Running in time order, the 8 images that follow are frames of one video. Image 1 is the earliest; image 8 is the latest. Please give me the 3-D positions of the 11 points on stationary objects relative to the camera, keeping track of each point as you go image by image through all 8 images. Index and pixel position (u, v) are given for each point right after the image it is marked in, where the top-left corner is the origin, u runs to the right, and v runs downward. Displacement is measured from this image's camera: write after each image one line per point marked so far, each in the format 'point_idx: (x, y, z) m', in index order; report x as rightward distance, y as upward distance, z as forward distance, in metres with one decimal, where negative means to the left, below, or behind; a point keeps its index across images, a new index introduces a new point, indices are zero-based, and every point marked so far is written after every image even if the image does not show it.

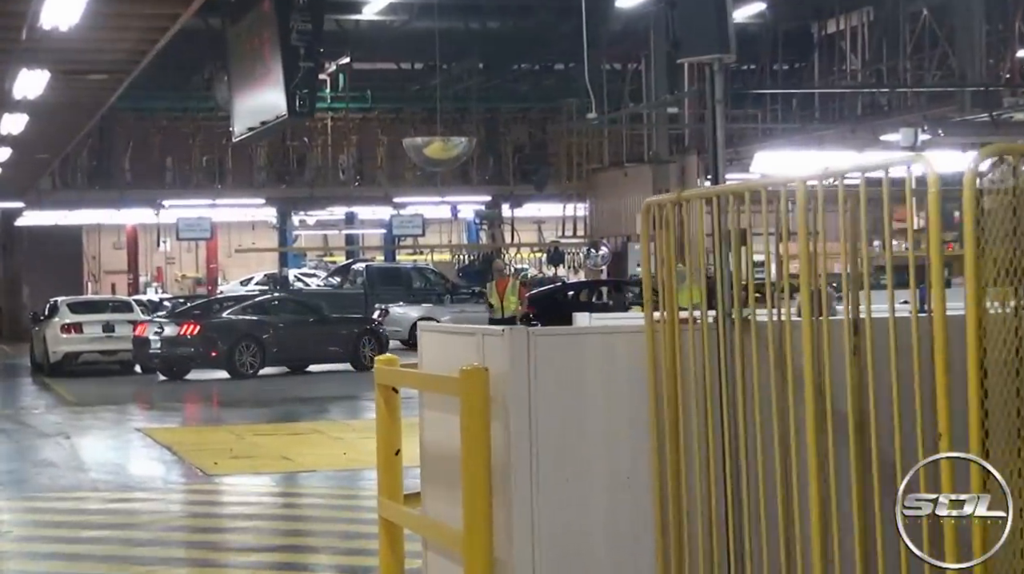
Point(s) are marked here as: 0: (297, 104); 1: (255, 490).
0: (-1.9, +1.6, +15.6) m
1: (-2.2, -1.6, +14.2) m
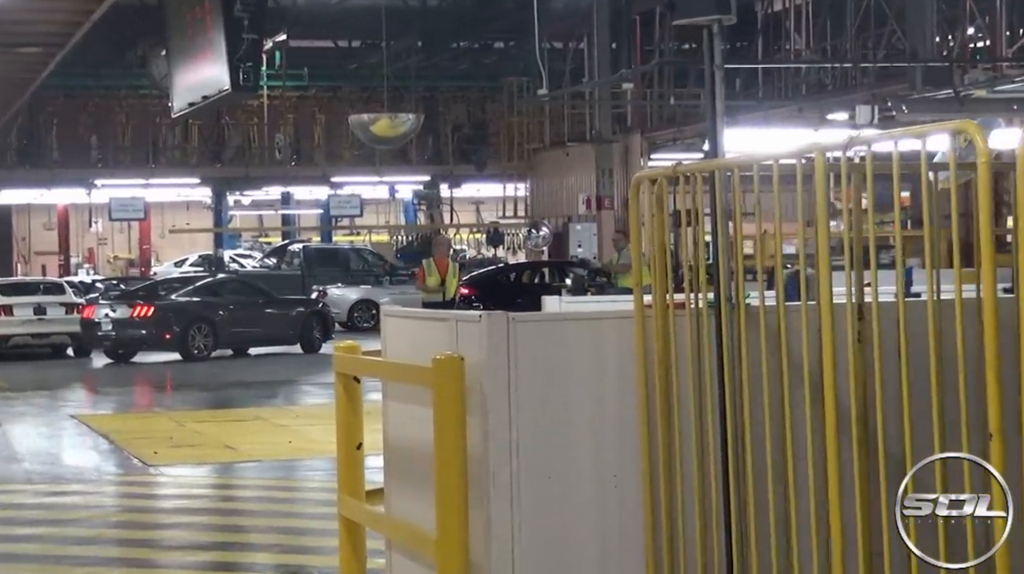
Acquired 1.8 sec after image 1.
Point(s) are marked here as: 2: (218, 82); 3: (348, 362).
0: (-2.3, +1.7, +14.9) m
1: (-2.5, -1.5, +13.5) m
2: (-2.6, +1.8, +15.7) m
3: (-0.7, -0.3, +7.9) m
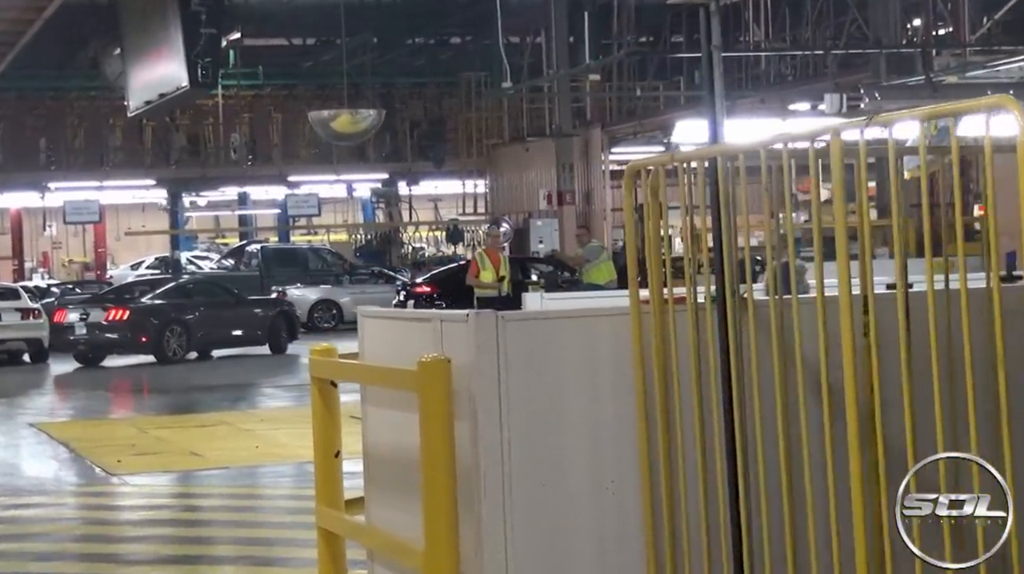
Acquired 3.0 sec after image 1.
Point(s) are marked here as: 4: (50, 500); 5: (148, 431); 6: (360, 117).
0: (-2.5, +1.7, +14.5) m
1: (-2.7, -1.5, +13.2) m
2: (-2.9, +1.8, +15.3) m
3: (-0.8, -0.3, +7.6) m
4: (-3.3, -1.5, +12.9) m
5: (-3.4, -1.3, +16.6) m
6: (-1.6, +1.8, +19.3) m
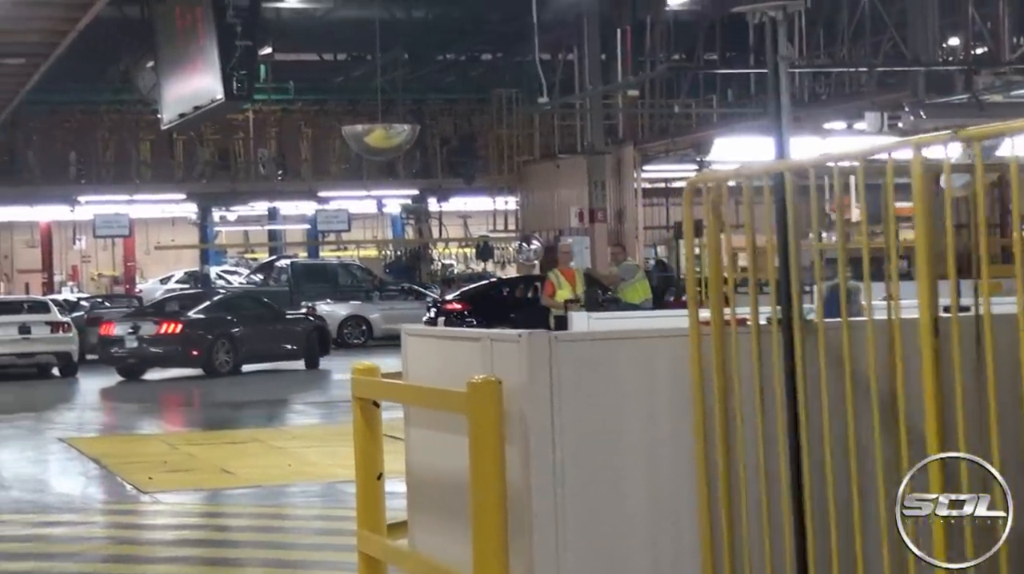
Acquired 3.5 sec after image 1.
0: (-2.2, +1.6, +14.4) m
1: (-2.4, -1.6, +13.0) m
2: (-2.6, +1.7, +15.1) m
3: (-0.6, -0.4, +7.4) m
4: (-3.1, -1.6, +12.7) m
5: (-3.1, -1.5, +16.4) m
6: (-1.2, +1.7, +19.1) m
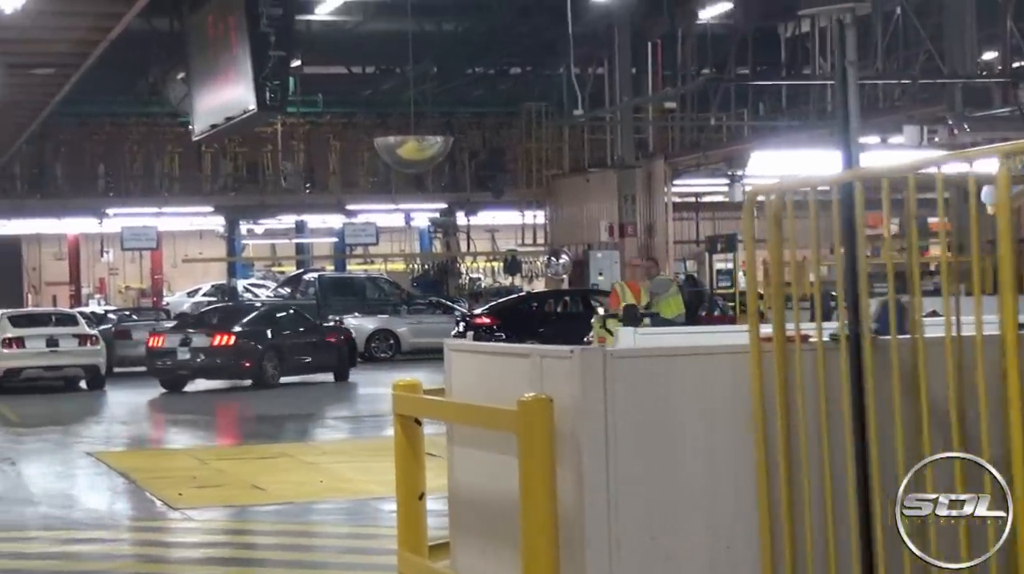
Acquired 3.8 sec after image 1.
0: (-1.9, +1.5, +14.2) m
1: (-2.2, -1.7, +12.7) m
2: (-2.3, +1.6, +14.9) m
3: (-0.4, -0.5, +7.1) m
4: (-2.8, -1.7, +12.5) m
5: (-2.8, -1.6, +16.2) m
6: (-0.9, +1.5, +18.9) m
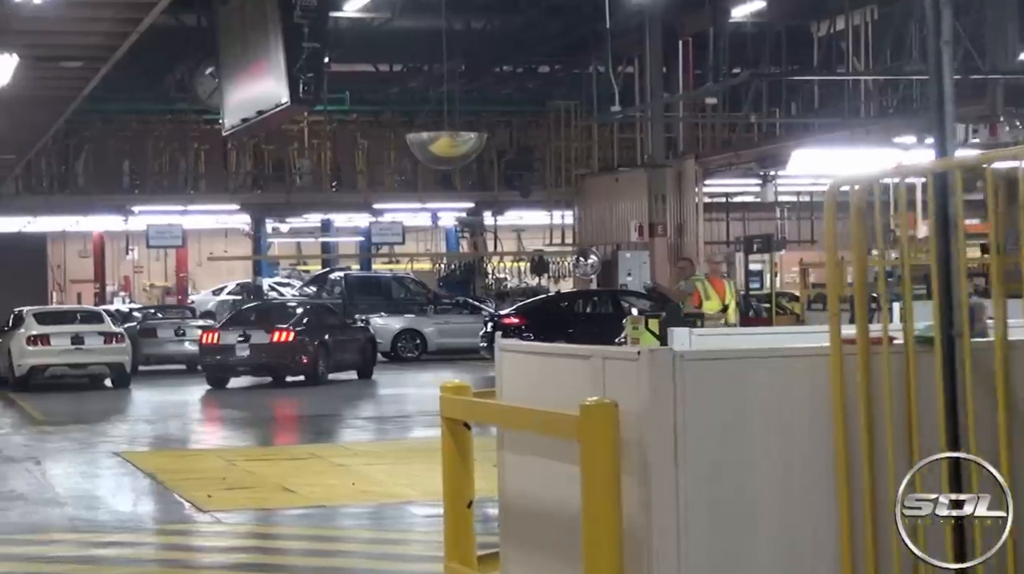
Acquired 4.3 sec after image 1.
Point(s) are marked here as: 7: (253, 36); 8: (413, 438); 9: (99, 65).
0: (-1.6, +1.5, +13.8) m
1: (-1.9, -1.7, +12.4) m
2: (-2.0, +1.6, +14.6) m
3: (-0.2, -0.4, +6.8) m
4: (-2.6, -1.7, +12.2) m
5: (-2.4, -1.6, +15.9) m
6: (-0.5, +1.5, +18.6) m
7: (-2.2, +2.1, +15.0) m
8: (-1.1, -1.6, +19.2) m
9: (-4.0, +2.2, +17.5) m
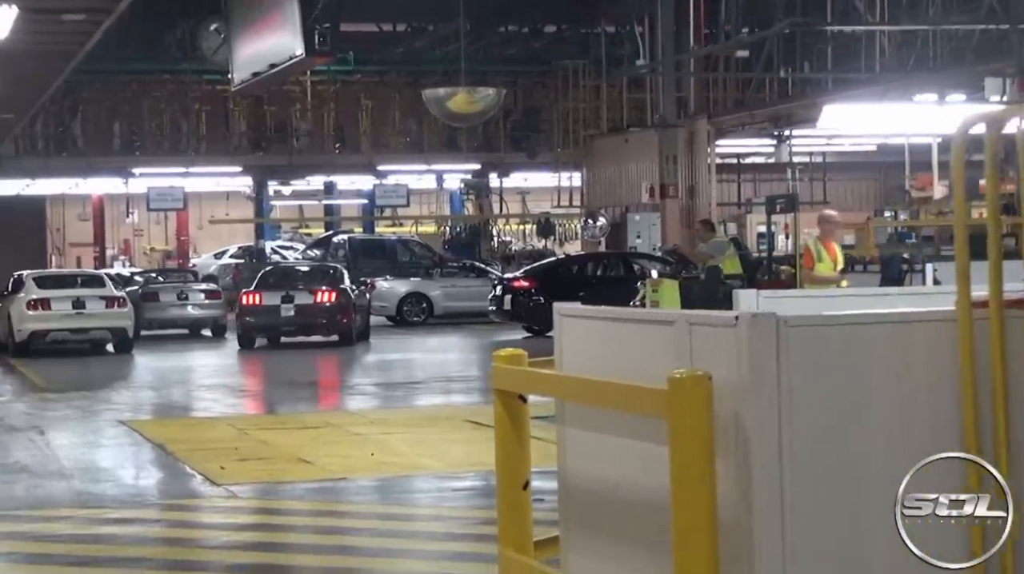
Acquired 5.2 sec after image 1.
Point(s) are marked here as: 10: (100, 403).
0: (-1.4, +1.8, +13.1) m
1: (-1.7, -1.4, +11.8) m
2: (-1.8, +1.9, +13.9) m
3: (0.0, -0.3, +6.1) m
4: (-2.4, -1.5, +11.6) m
5: (-2.3, -1.2, +15.3) m
6: (-0.3, +1.9, +17.9) m
7: (-2.0, +2.4, +14.3) m
8: (-0.9, -1.2, +18.6) m
9: (-3.8, +2.5, +16.8) m
10: (-4.3, -1.2, +19.1) m
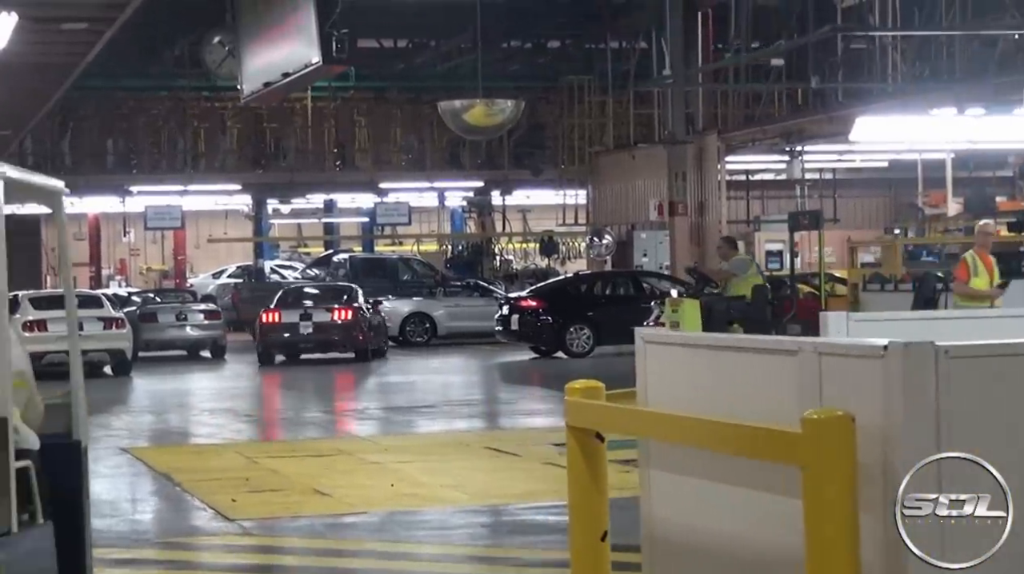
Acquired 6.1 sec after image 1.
0: (-1.2, +1.7, +12.4) m
1: (-1.5, -1.6, +11.0) m
2: (-1.6, +1.7, +13.2) m
3: (+0.2, -0.4, +5.4) m
4: (-2.2, -1.6, +10.8) m
5: (-2.1, -1.4, +14.5) m
6: (-0.2, +1.7, +17.1) m
7: (-1.8, +2.3, +13.6) m
8: (-0.7, -1.4, +17.8) m
9: (-3.7, +2.3, +16.0) m
10: (-4.1, -1.4, +18.3) m
